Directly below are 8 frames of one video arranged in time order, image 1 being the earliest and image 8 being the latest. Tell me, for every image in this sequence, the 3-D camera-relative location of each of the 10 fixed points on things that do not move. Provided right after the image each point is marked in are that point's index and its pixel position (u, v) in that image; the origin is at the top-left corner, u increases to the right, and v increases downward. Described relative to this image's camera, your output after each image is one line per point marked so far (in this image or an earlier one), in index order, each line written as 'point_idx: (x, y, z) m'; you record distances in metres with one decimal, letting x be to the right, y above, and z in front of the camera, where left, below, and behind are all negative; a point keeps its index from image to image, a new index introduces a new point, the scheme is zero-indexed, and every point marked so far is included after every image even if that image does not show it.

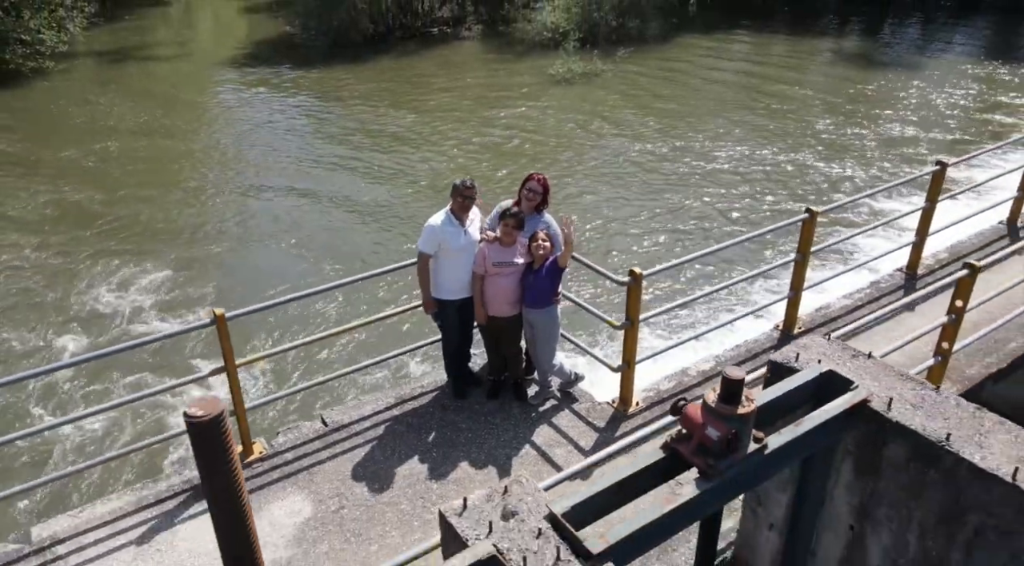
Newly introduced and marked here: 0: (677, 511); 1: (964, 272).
0: (+0.5, -0.7, +2.4) m
1: (+2.7, +0.1, +4.4) m
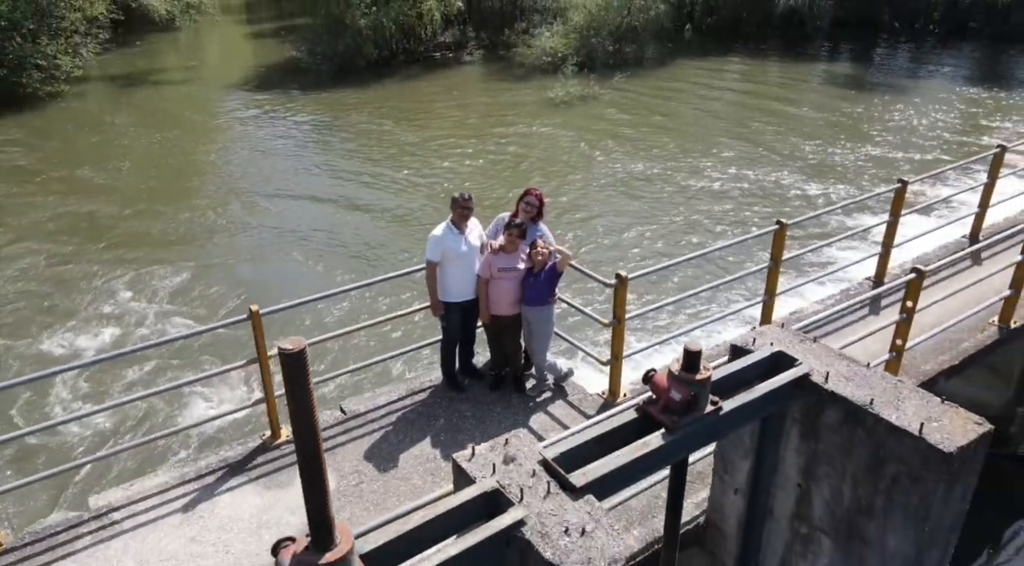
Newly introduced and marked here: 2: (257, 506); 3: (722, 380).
0: (+0.5, -0.7, +2.9) m
1: (+2.7, 0.0, +5.0) m
2: (-1.5, -1.3, +4.4) m
3: (+0.9, -0.4, +3.3) m
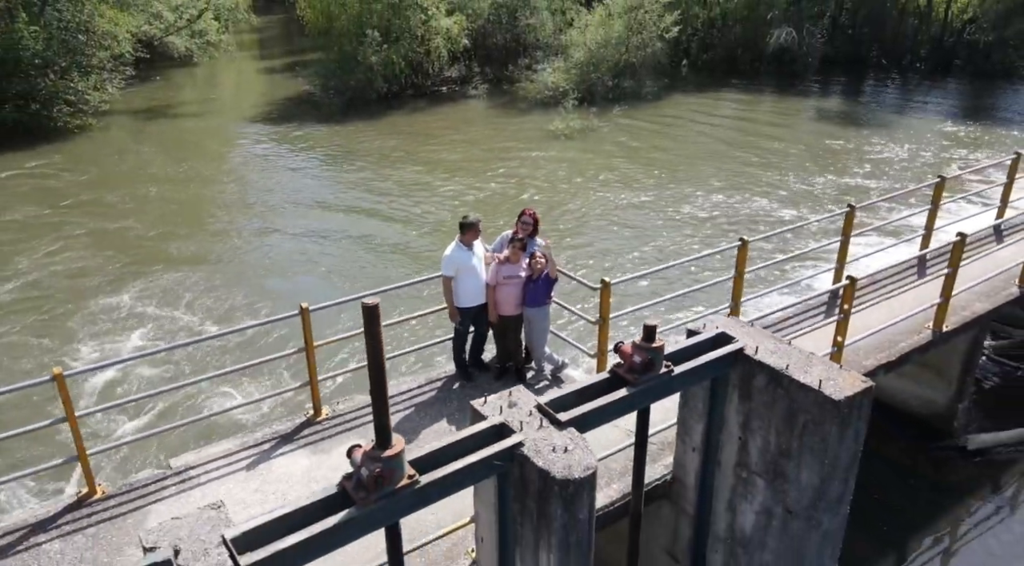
0: (+0.5, -0.6, +3.9) m
1: (+2.7, 0.0, +6.0) m
2: (-1.5, -1.3, +5.4) m
3: (+0.9, -0.4, +4.3) m
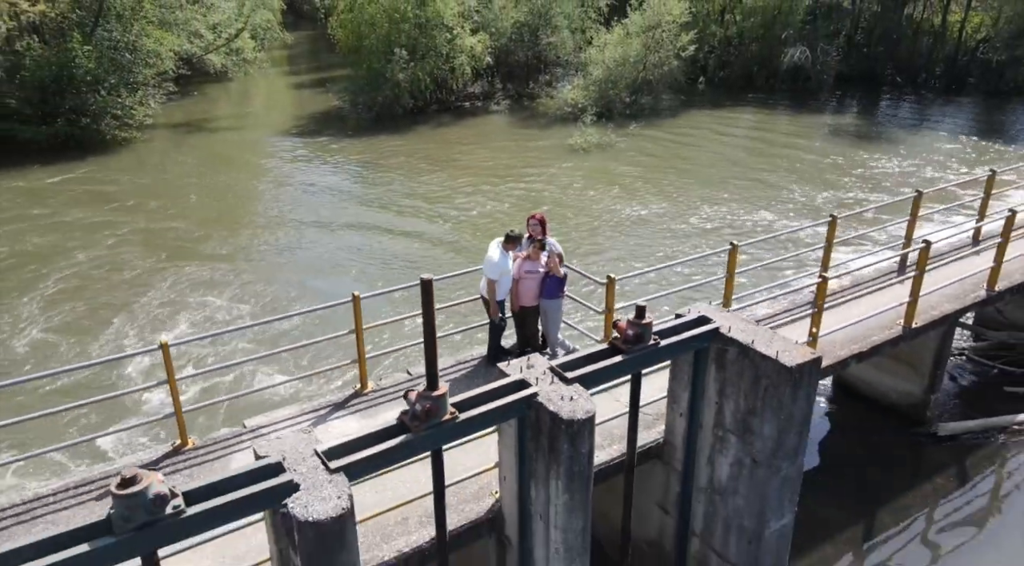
0: (+0.7, -0.6, +4.9) m
1: (+2.9, 0.0, +7.0) m
2: (-1.3, -1.3, +6.4) m
3: (+1.1, -0.3, +5.3) m
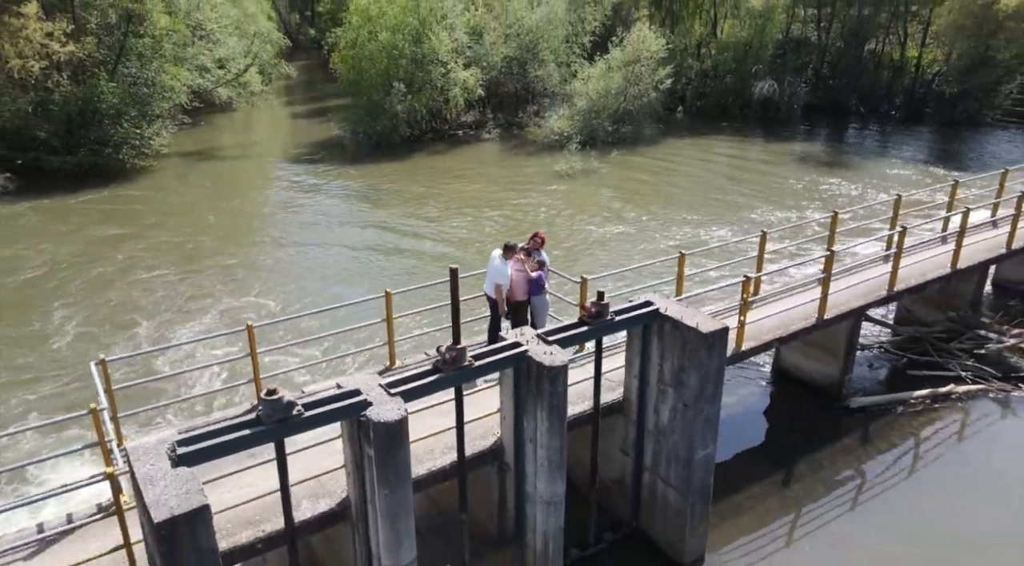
0: (+0.6, -0.5, +7.0) m
1: (+2.9, 0.0, +9.0) m
2: (-1.4, -1.2, +8.4) m
3: (+1.0, -0.3, +7.3) m
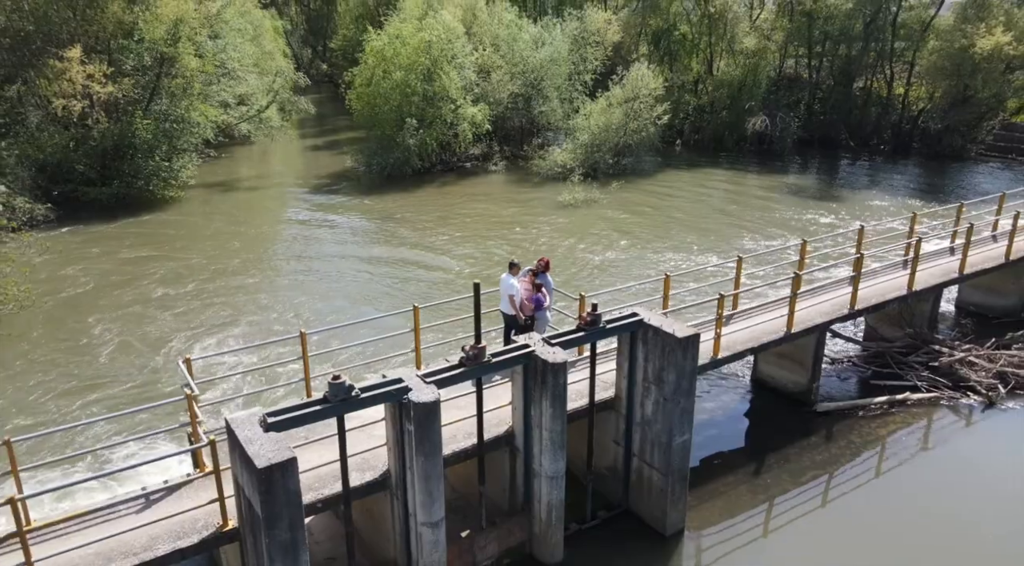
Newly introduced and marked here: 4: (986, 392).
0: (+0.8, -0.6, +8.5) m
1: (+3.0, -0.2, +10.6) m
2: (-1.3, -1.4, +9.9) m
3: (+1.1, -0.4, +8.9) m
4: (+7.9, -1.8, +12.4) m
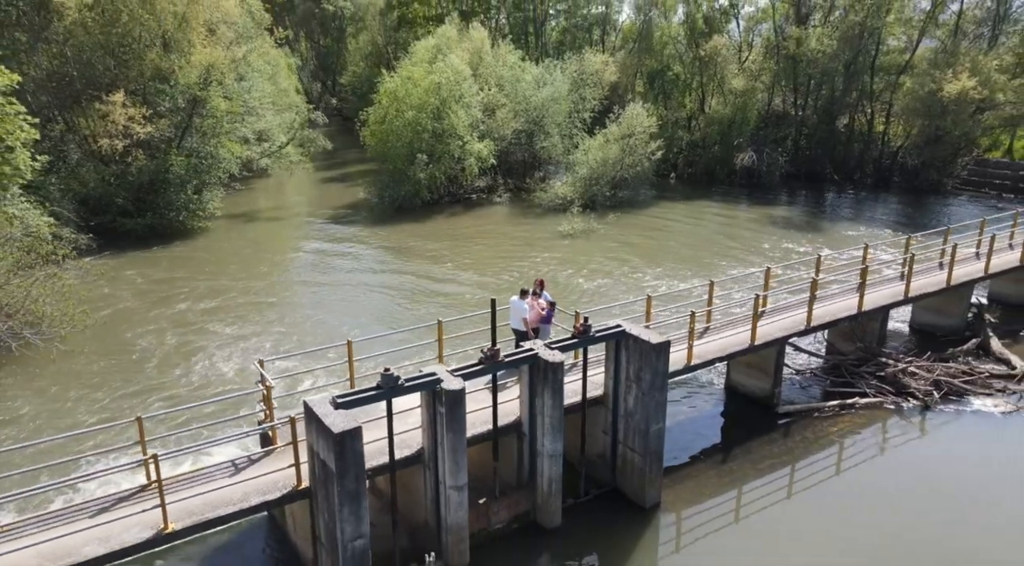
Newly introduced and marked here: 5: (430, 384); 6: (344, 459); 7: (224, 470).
0: (+0.9, -0.9, +10.7) m
1: (+3.1, -0.5, +12.8) m
2: (-1.2, -1.7, +12.1) m
3: (+1.3, -0.7, +11.1) m
4: (+8.1, -2.2, +14.5) m
5: (-1.1, -1.3, +9.4) m
6: (-1.9, -2.0, +8.3) m
7: (-3.7, -2.4, +9.5) m
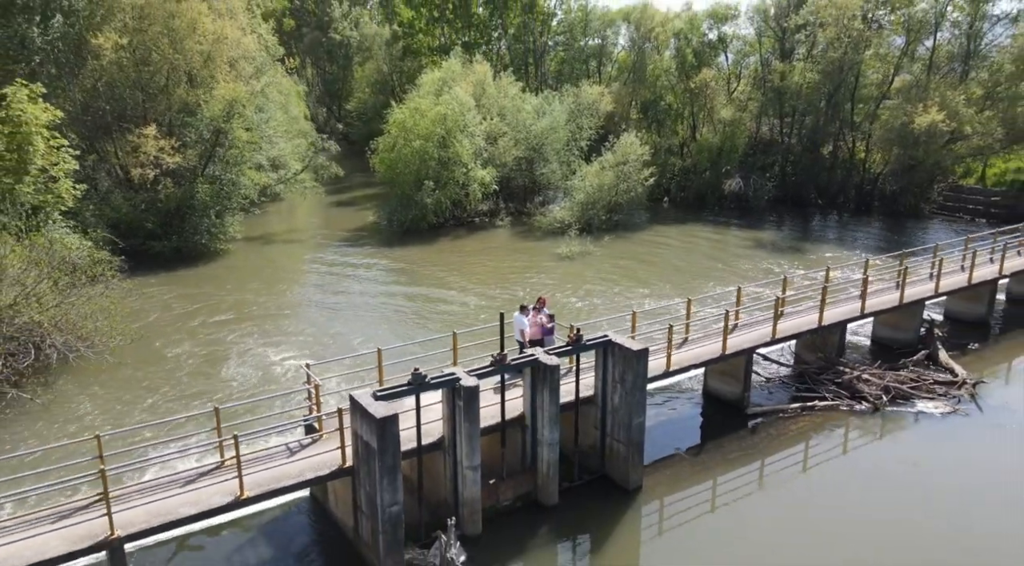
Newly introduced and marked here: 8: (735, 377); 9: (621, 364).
0: (+0.9, -1.2, +12.8) m
1: (+3.2, -0.9, +14.9) m
2: (-1.1, -2.1, +14.2) m
3: (+1.3, -1.0, +13.2) m
4: (+8.1, -2.6, +16.6) m
5: (-1.0, -1.5, +11.5) m
6: (-1.8, -2.2, +10.4) m
7: (-3.6, -2.7, +11.6) m
8: (+5.0, -2.1, +16.5) m
9: (+1.9, -1.5, +13.0) m
